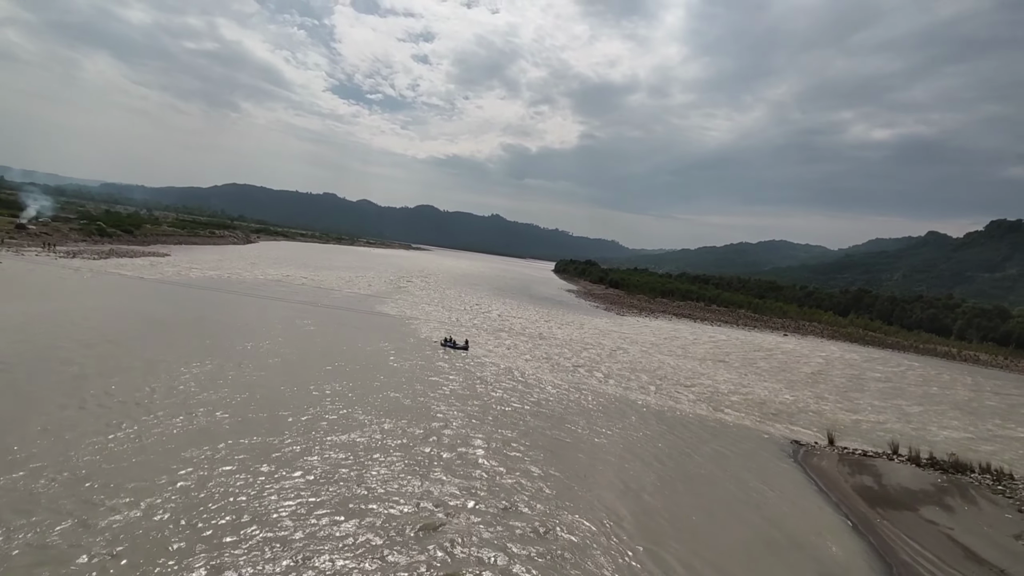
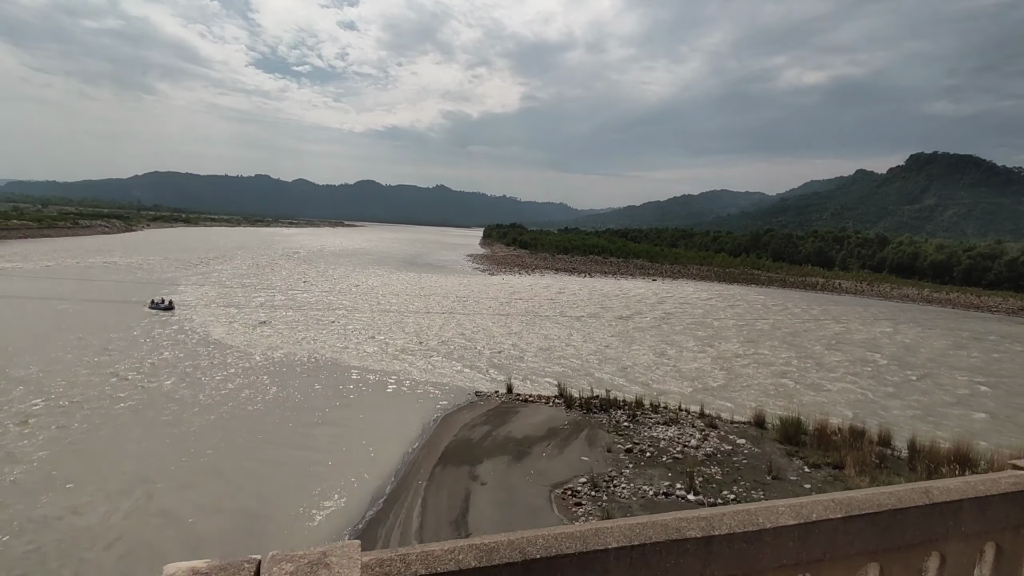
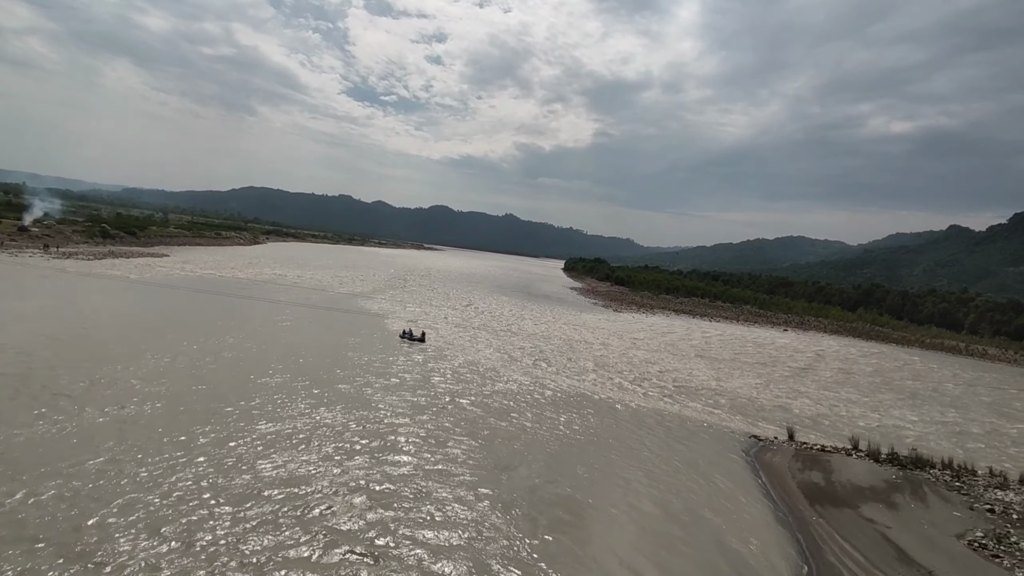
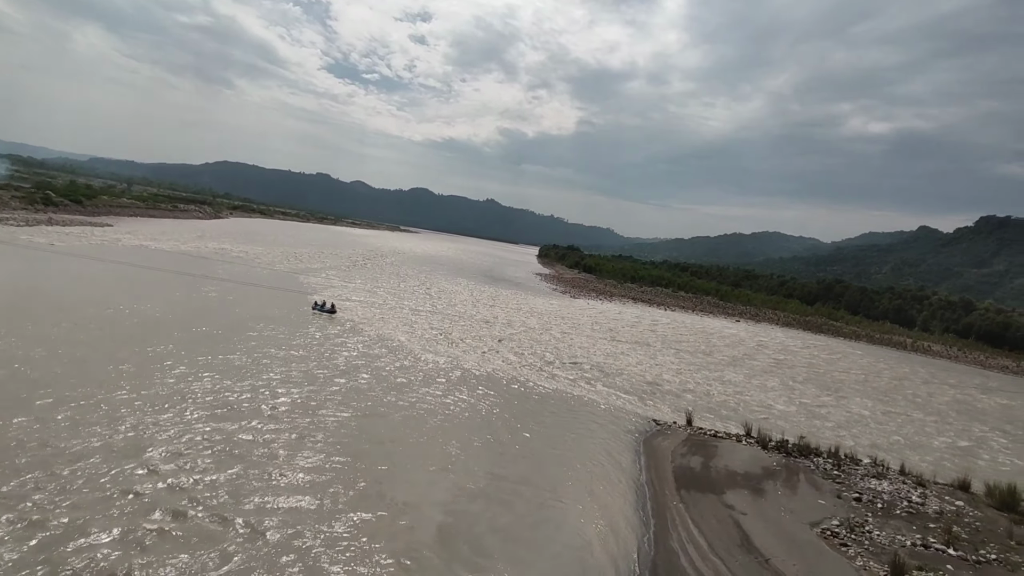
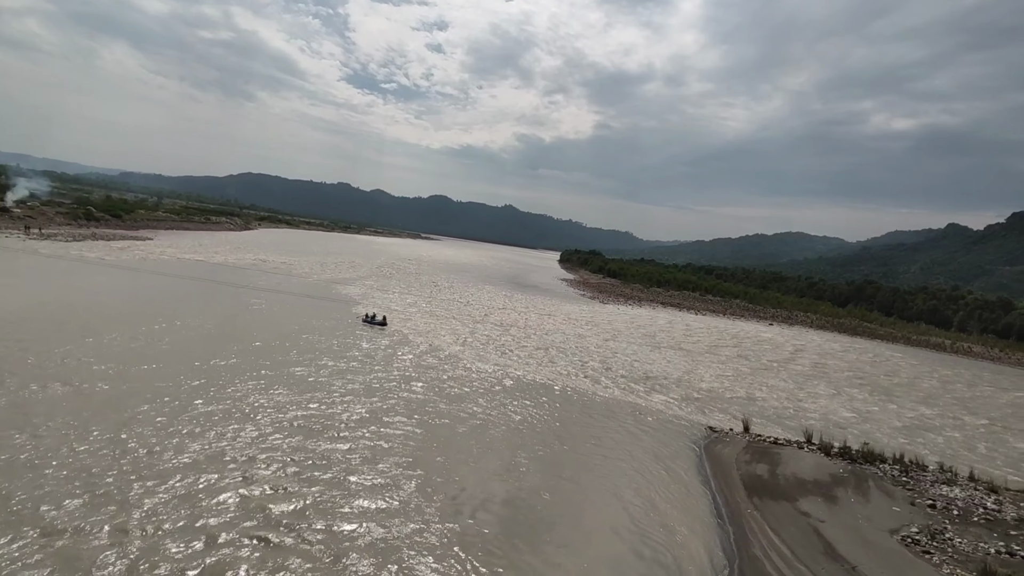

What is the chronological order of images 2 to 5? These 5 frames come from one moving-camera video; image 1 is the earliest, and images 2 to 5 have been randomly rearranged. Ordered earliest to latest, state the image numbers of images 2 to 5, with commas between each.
3, 5, 4, 2
